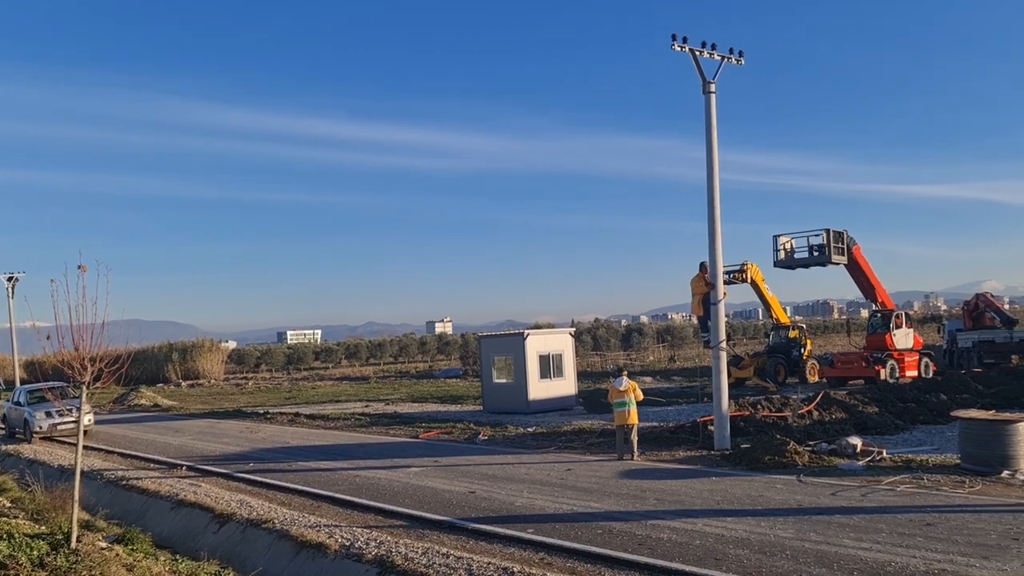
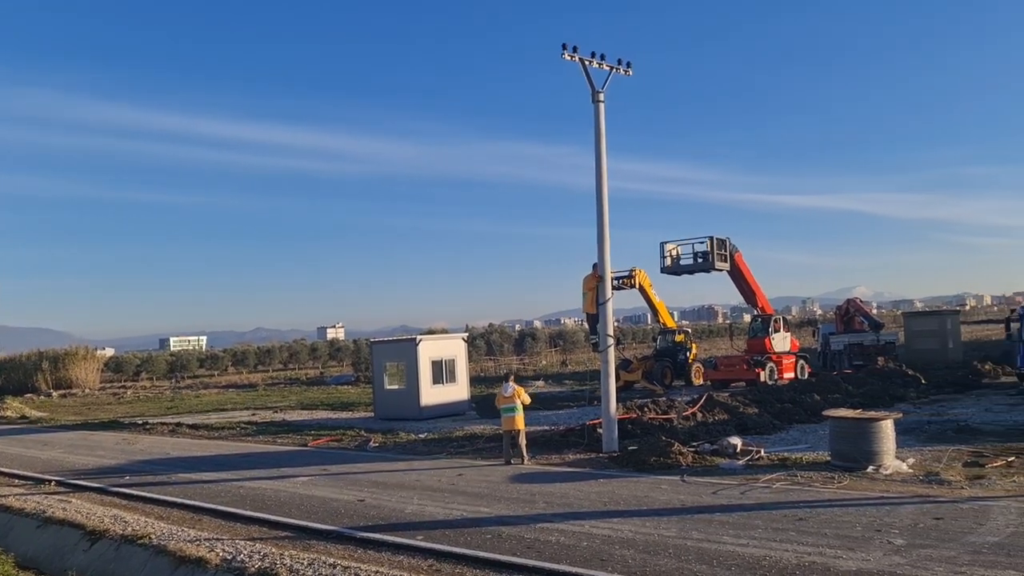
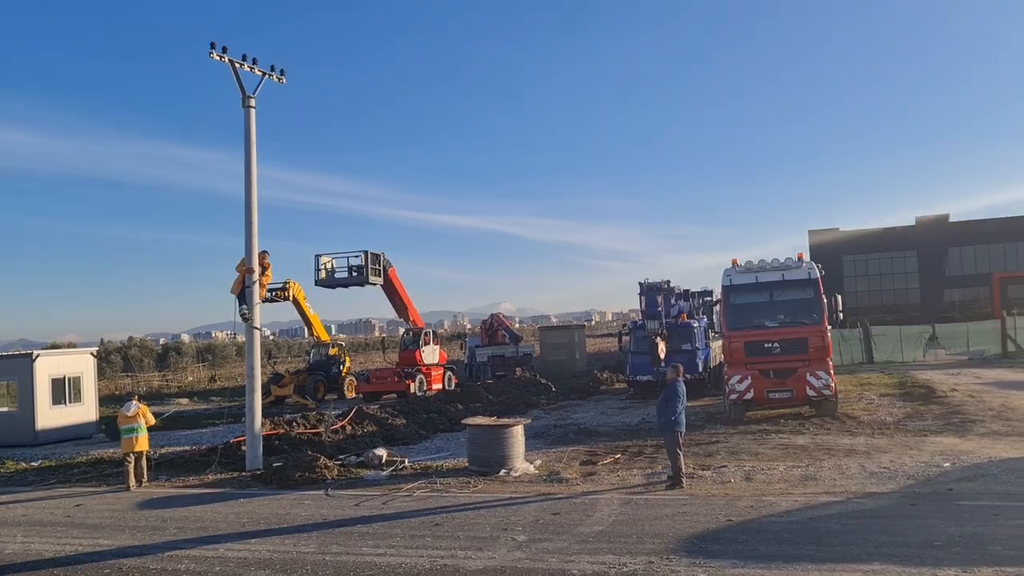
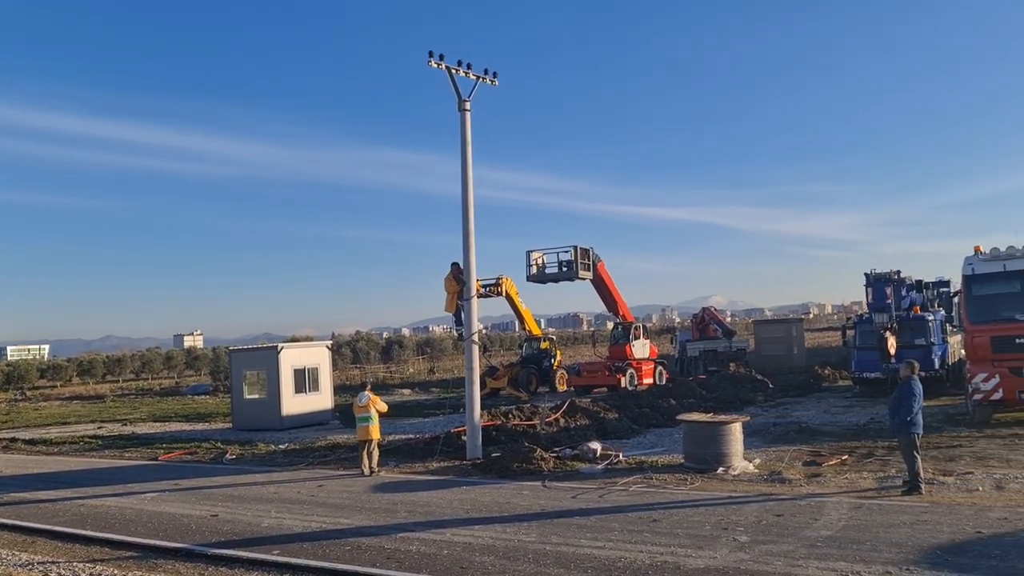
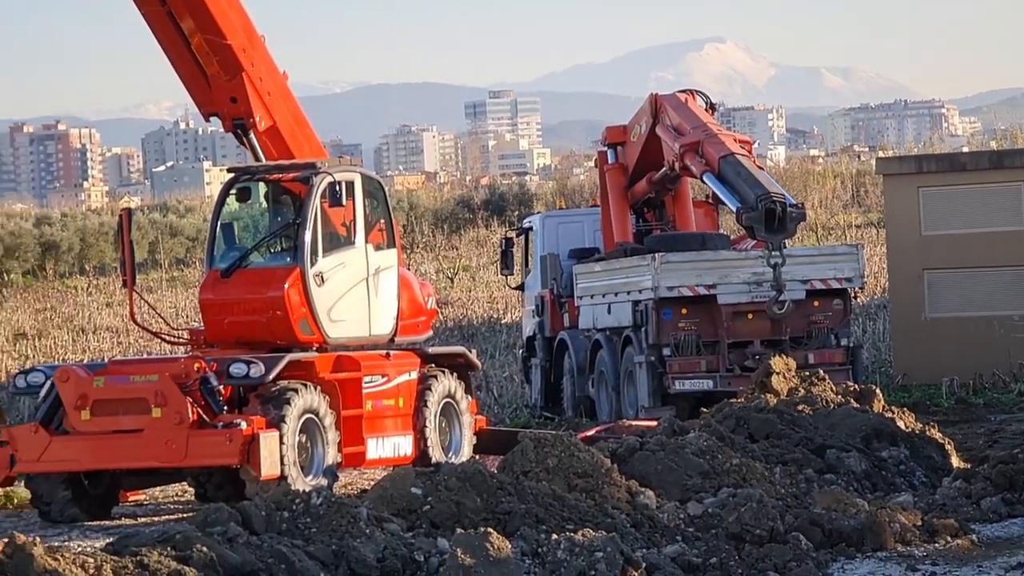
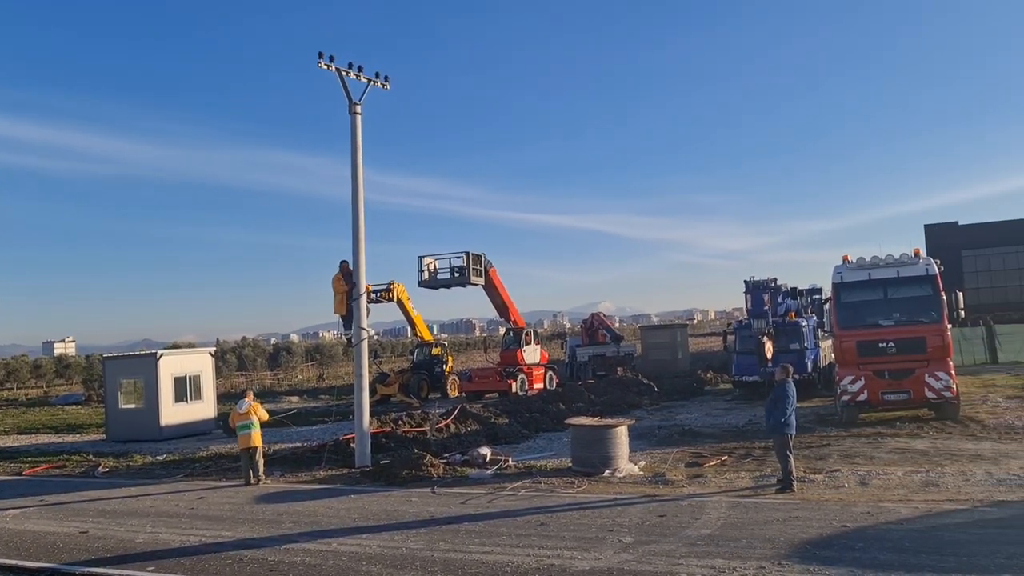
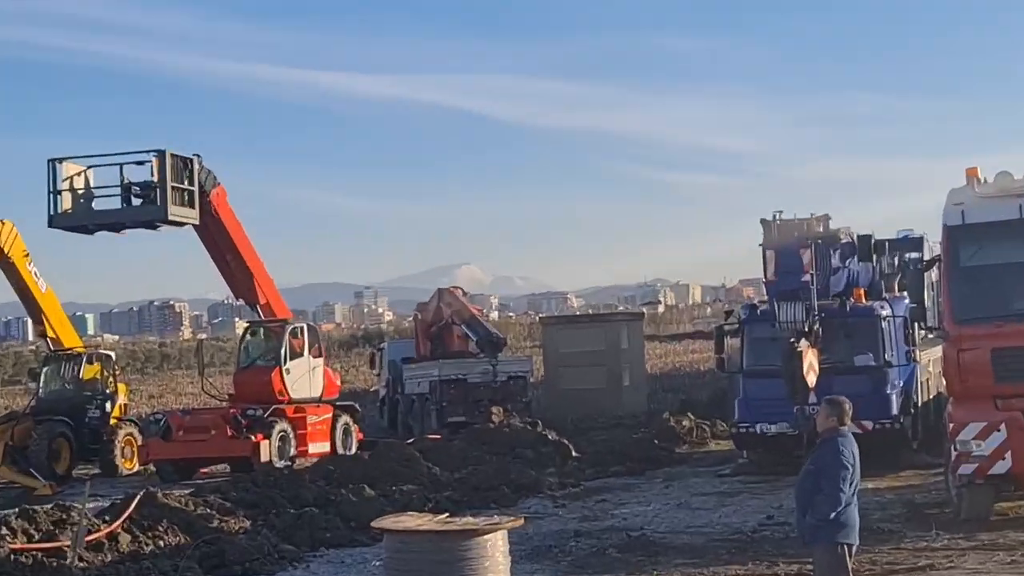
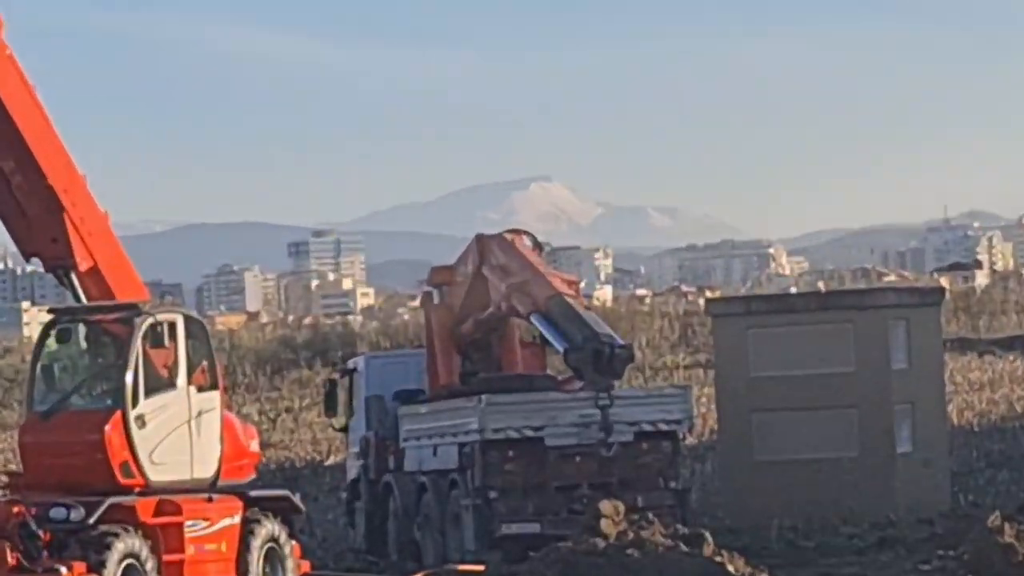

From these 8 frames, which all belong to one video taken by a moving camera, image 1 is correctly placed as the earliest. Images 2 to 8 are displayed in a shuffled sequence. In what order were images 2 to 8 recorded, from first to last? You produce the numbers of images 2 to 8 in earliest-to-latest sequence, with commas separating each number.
2, 4, 6, 3, 7, 8, 5
